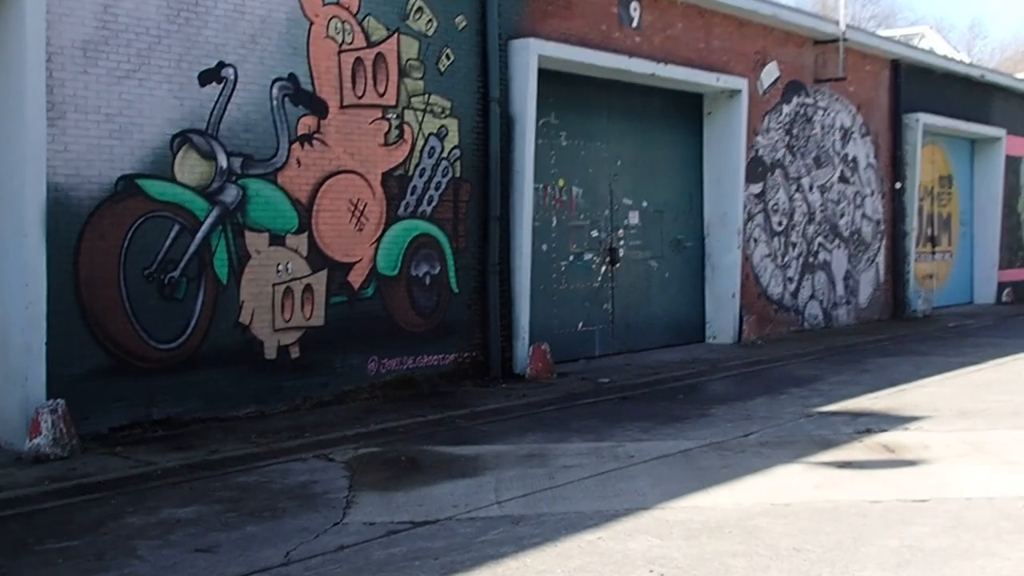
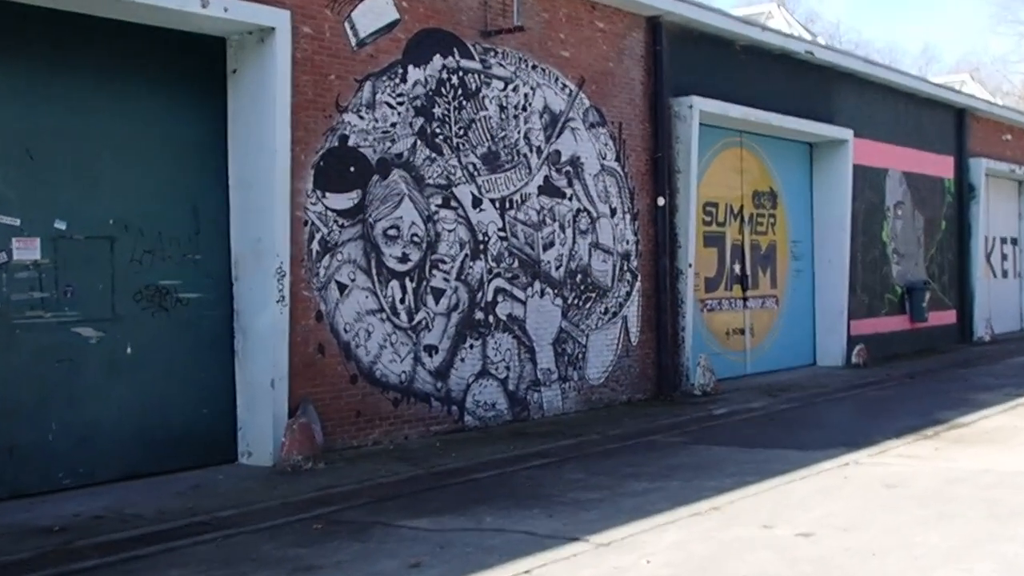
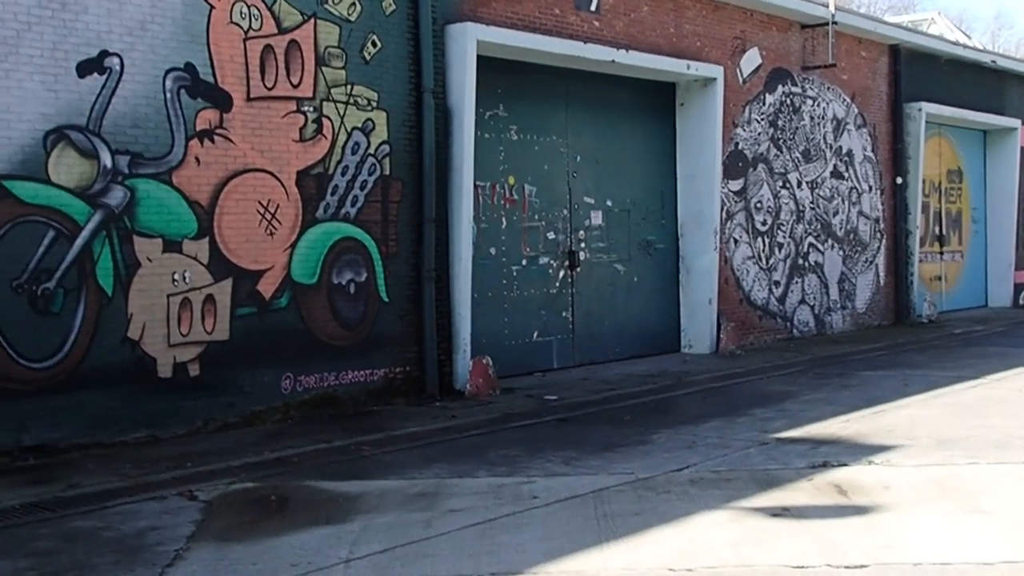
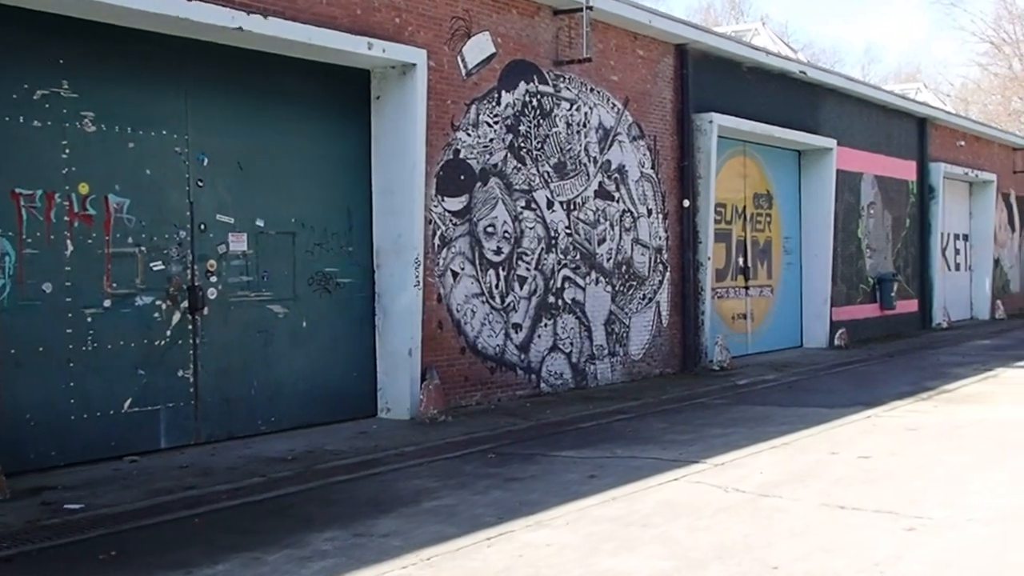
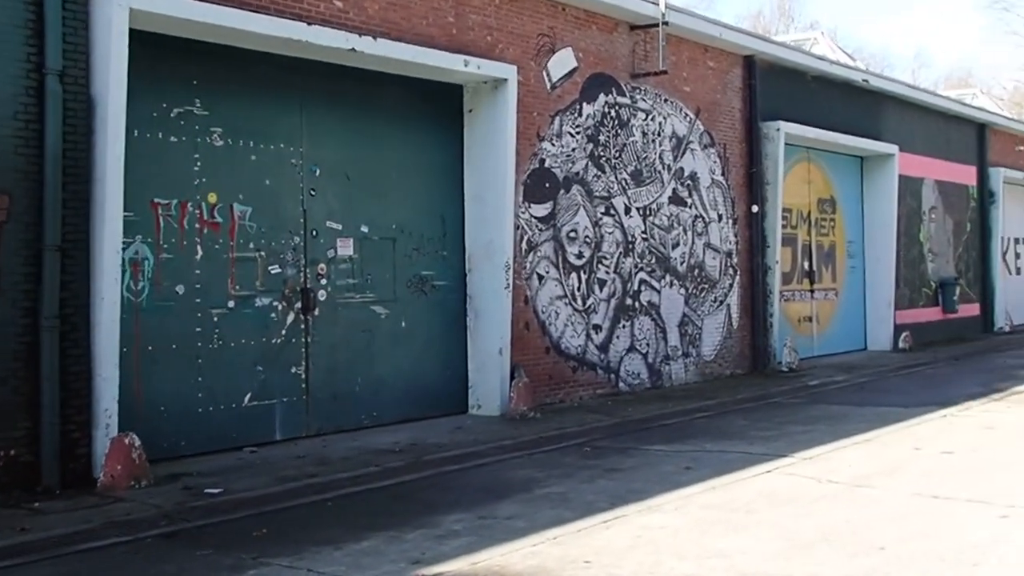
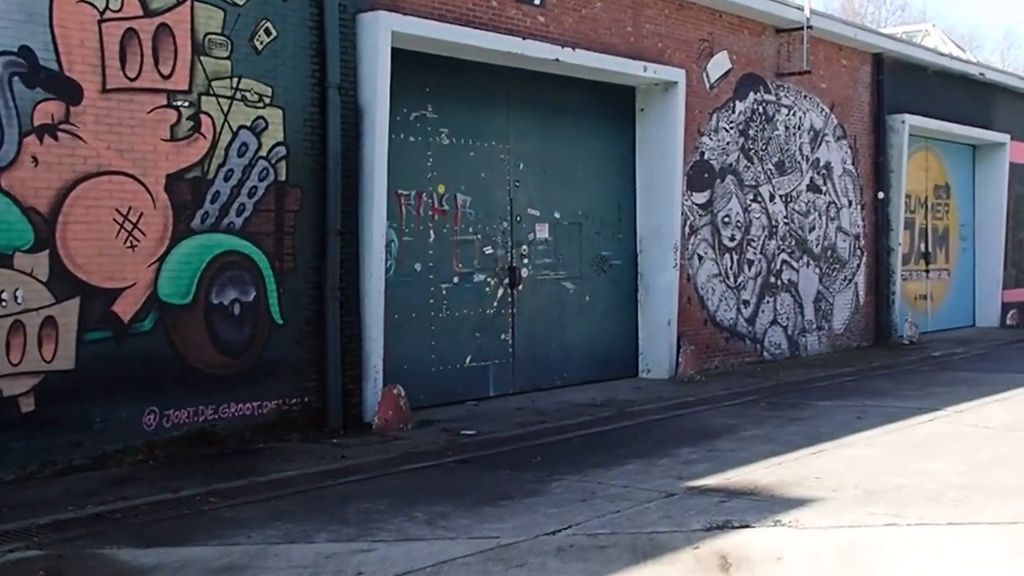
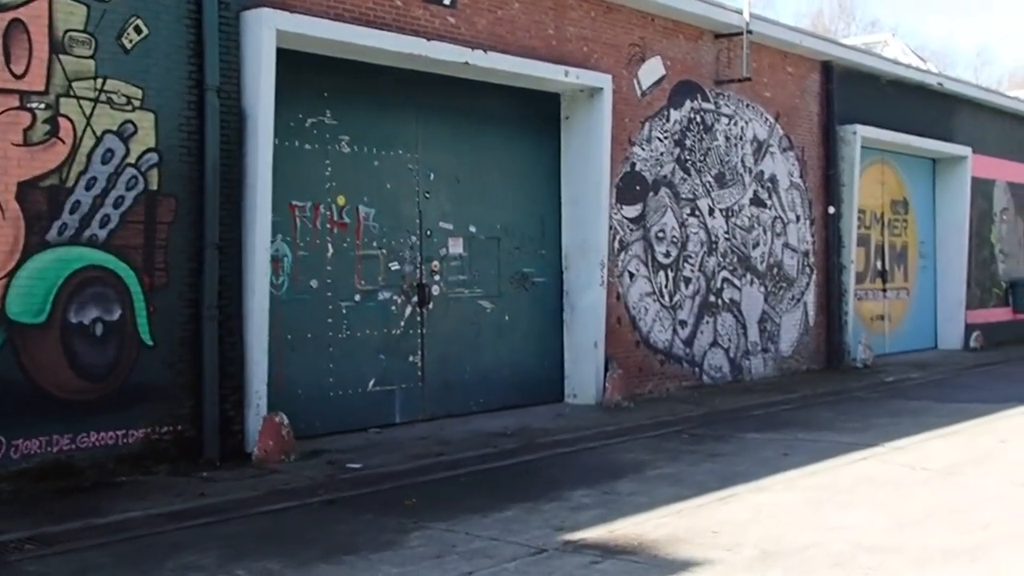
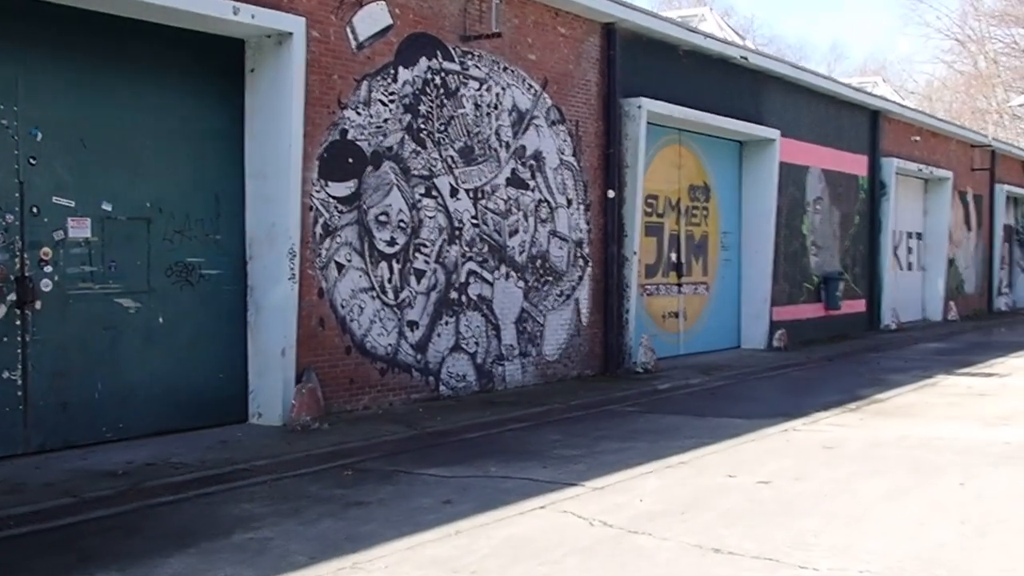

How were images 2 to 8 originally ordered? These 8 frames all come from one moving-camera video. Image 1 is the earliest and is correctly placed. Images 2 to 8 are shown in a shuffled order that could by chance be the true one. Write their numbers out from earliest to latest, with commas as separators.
3, 6, 7, 5, 4, 8, 2
